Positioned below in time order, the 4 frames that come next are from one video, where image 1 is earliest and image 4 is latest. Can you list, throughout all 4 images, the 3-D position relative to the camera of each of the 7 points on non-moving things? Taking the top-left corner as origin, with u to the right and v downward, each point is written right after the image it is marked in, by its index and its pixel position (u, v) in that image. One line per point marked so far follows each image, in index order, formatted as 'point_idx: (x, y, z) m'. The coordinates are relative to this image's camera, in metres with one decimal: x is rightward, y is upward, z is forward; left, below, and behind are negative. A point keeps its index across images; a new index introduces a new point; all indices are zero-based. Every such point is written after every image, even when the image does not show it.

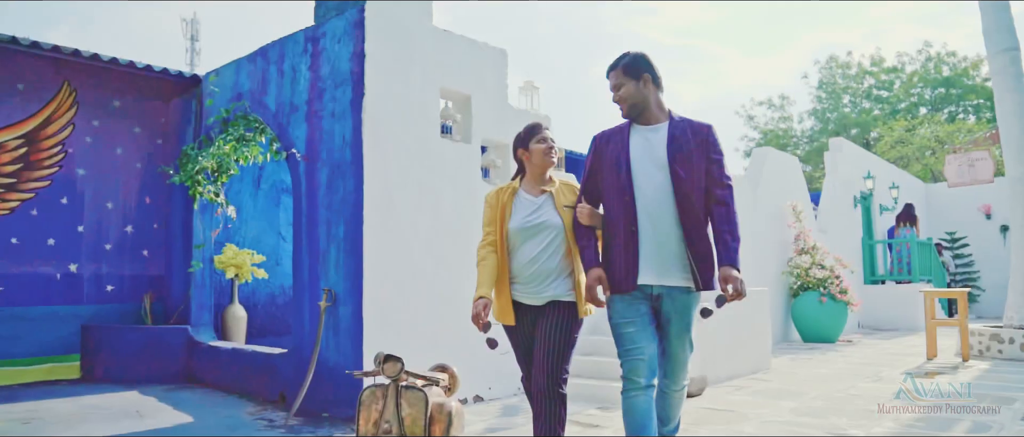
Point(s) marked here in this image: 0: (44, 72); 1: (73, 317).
0: (-4.0, +1.2, +6.2) m
1: (-3.8, -0.9, +6.4) m
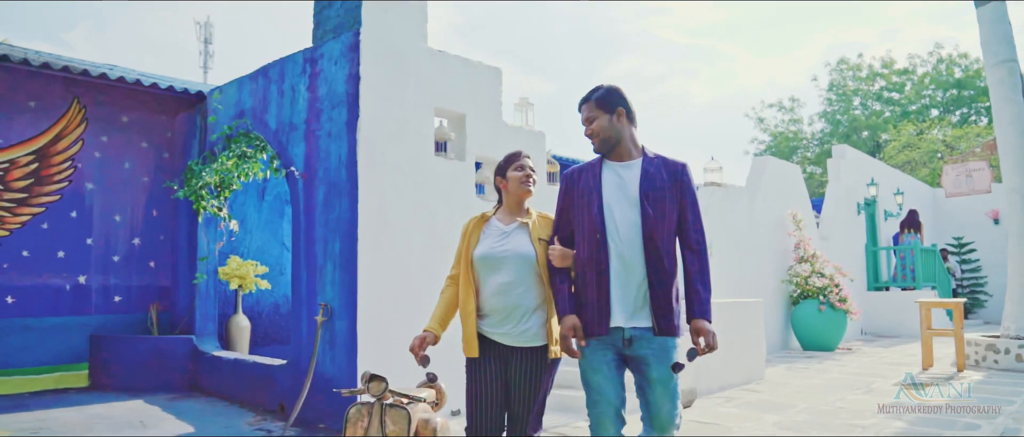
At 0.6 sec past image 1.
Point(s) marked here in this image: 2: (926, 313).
0: (-4.0, +1.1, +6.4) m
1: (-3.8, -1.0, +6.6) m
2: (+4.5, -1.0, +8.1) m
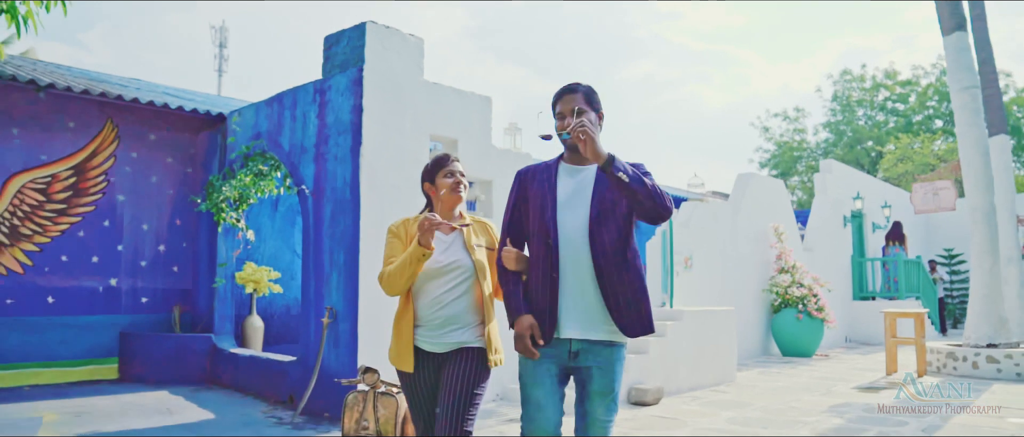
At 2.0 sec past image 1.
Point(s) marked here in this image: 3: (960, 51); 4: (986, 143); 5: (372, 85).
0: (-4.1, +1.1, +7.2) m
1: (-3.9, -1.1, +7.3) m
2: (+4.4, -1.2, +8.7) m
3: (+5.3, +2.0, +8.8) m
4: (+5.6, +0.9, +8.7) m
5: (-1.1, +1.0, +5.6) m
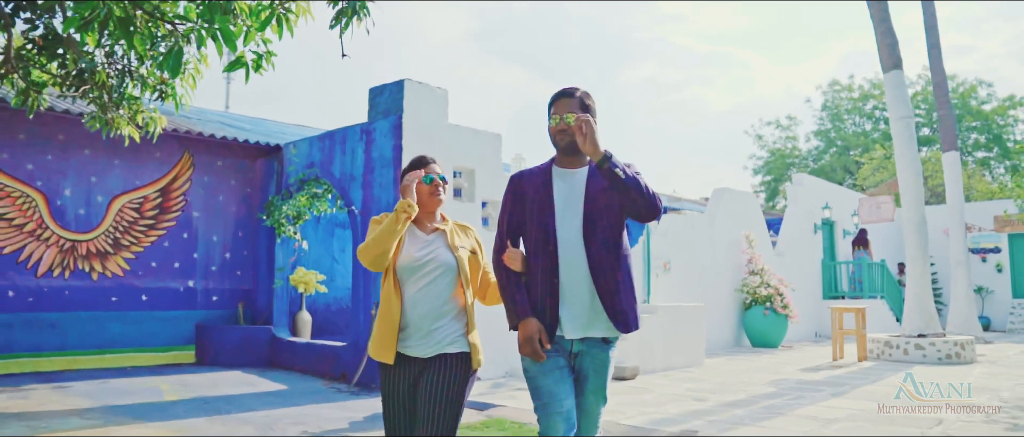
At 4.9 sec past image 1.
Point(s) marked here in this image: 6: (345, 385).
0: (-4.0, +0.9, +8.8) m
1: (-3.9, -1.2, +8.9) m
2: (+4.5, -1.4, +10.2) m
3: (+5.4, +1.9, +10.4) m
4: (+5.7, +0.7, +10.3) m
5: (-1.0, +0.9, +7.2) m
6: (-1.7, -1.7, +7.3) m
